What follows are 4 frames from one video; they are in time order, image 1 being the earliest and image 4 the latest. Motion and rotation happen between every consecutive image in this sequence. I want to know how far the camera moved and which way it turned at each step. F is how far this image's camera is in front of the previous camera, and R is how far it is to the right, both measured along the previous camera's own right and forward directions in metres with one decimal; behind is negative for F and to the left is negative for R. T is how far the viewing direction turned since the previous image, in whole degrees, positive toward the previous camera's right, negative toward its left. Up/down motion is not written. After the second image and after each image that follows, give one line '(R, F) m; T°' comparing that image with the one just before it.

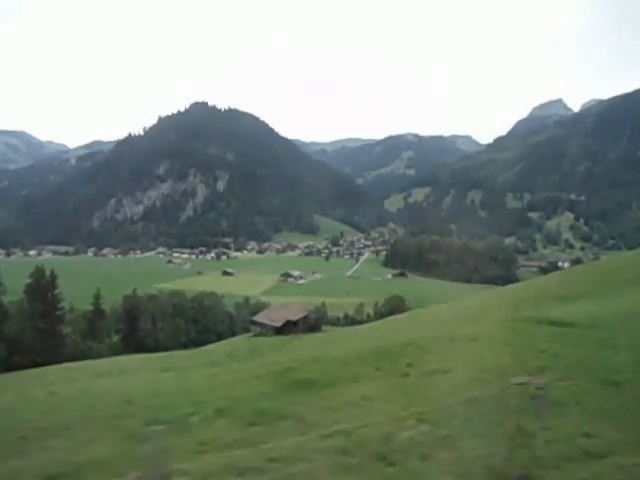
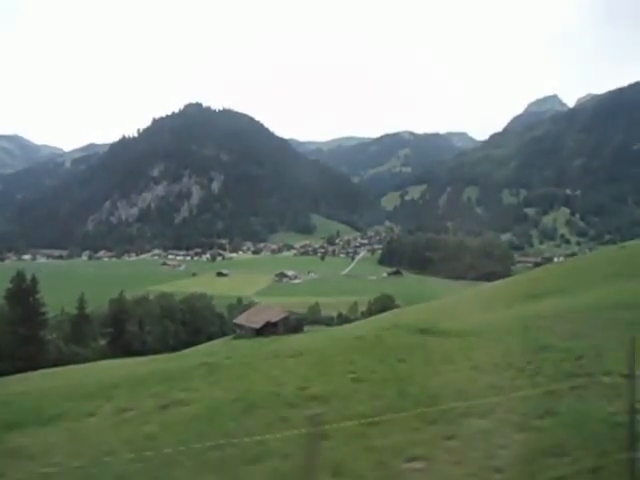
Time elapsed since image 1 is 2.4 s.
(+1.9, +1.2) m; 0°
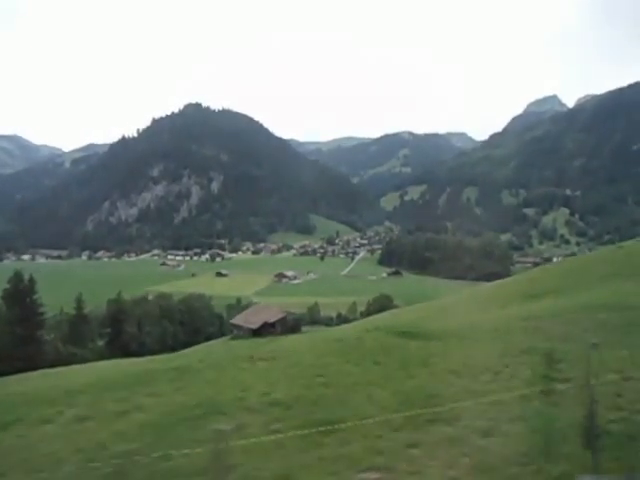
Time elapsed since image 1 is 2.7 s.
(+0.2, +0.2) m; 0°
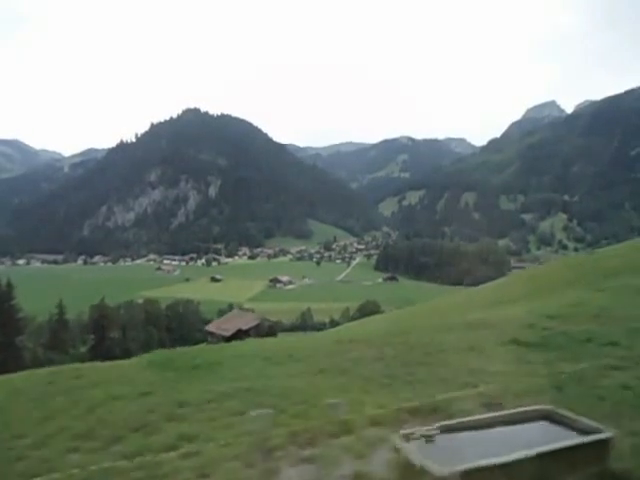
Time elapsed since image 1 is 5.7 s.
(+2.3, +1.2) m; 0°
